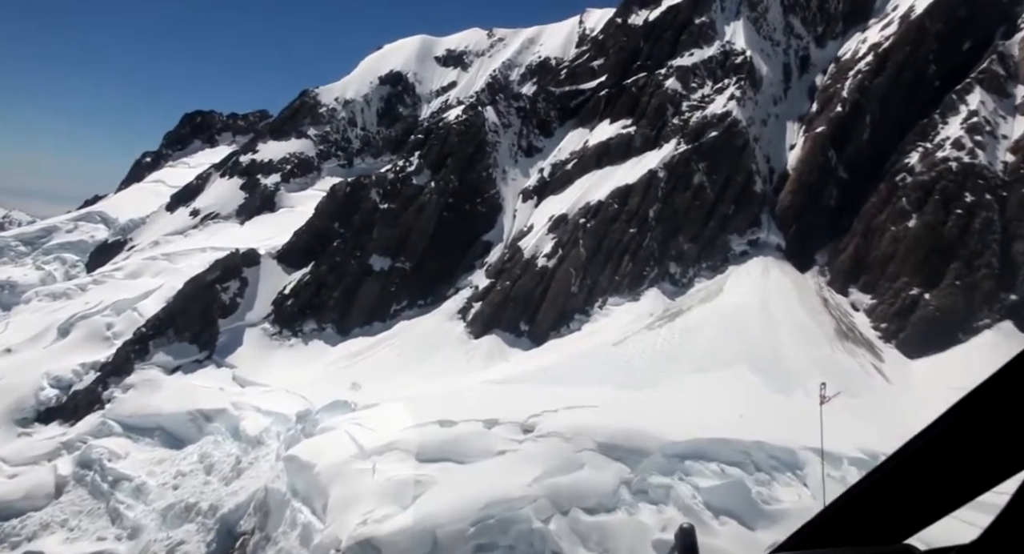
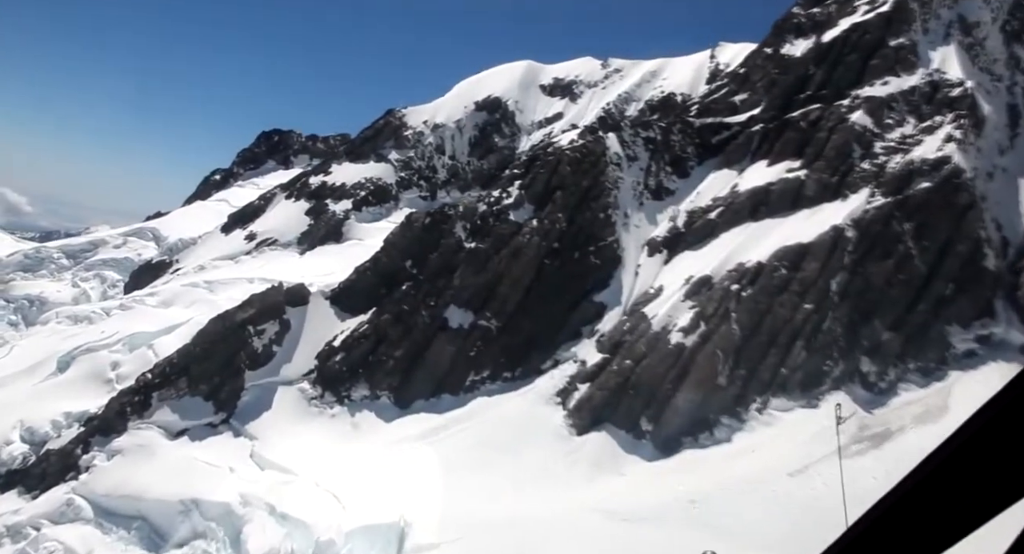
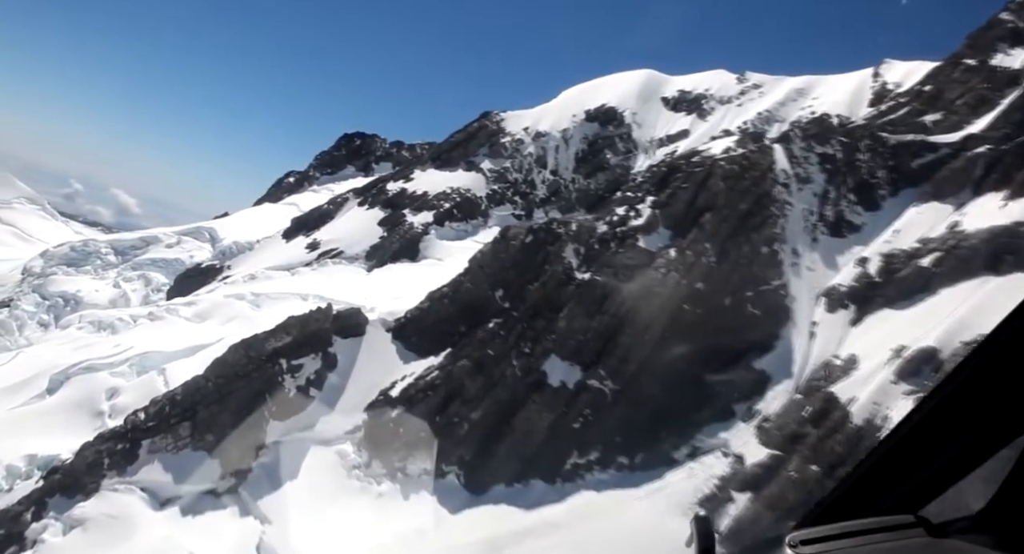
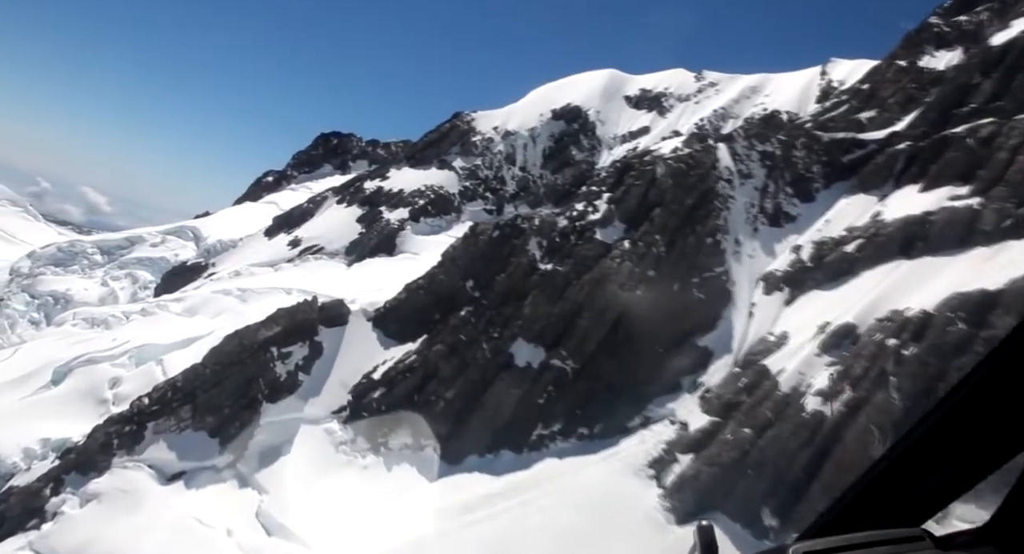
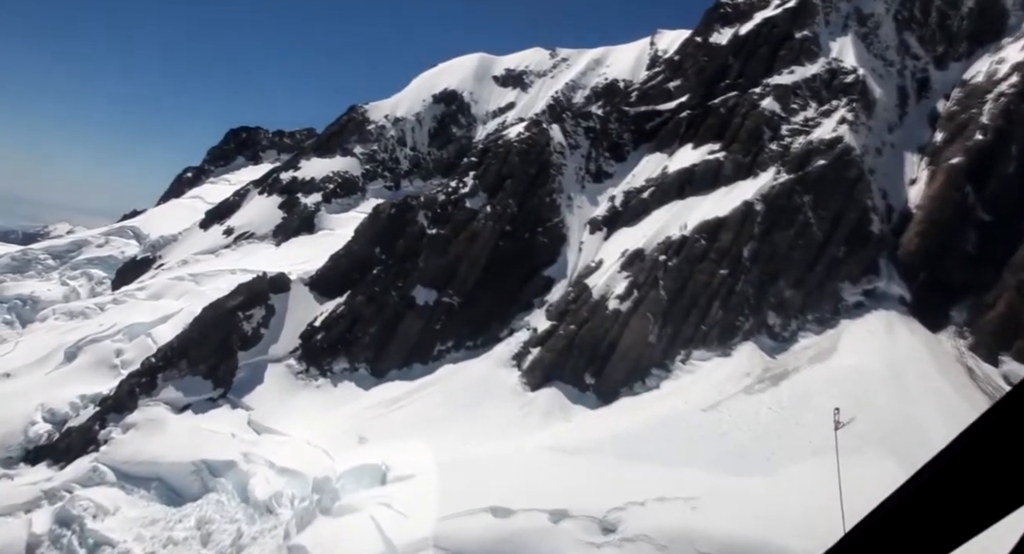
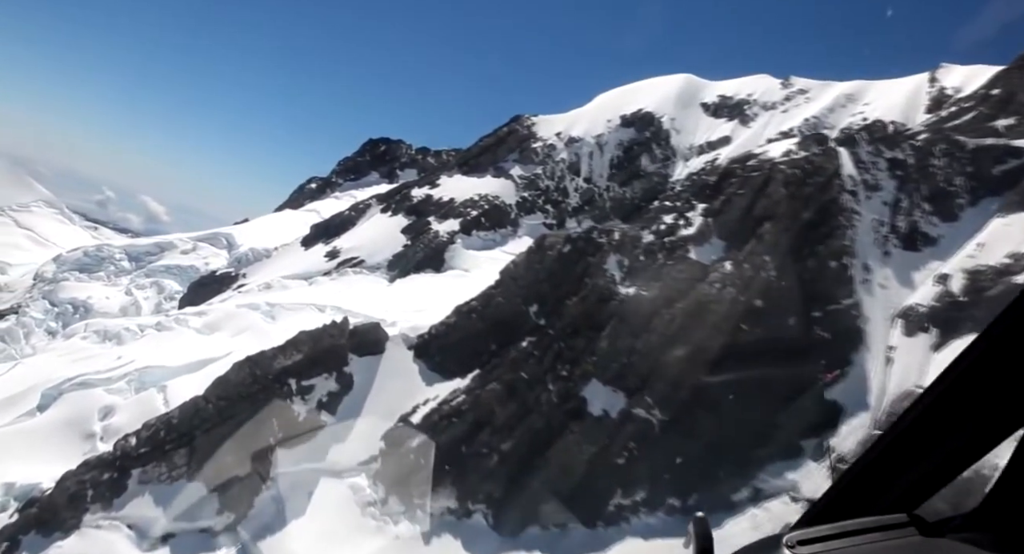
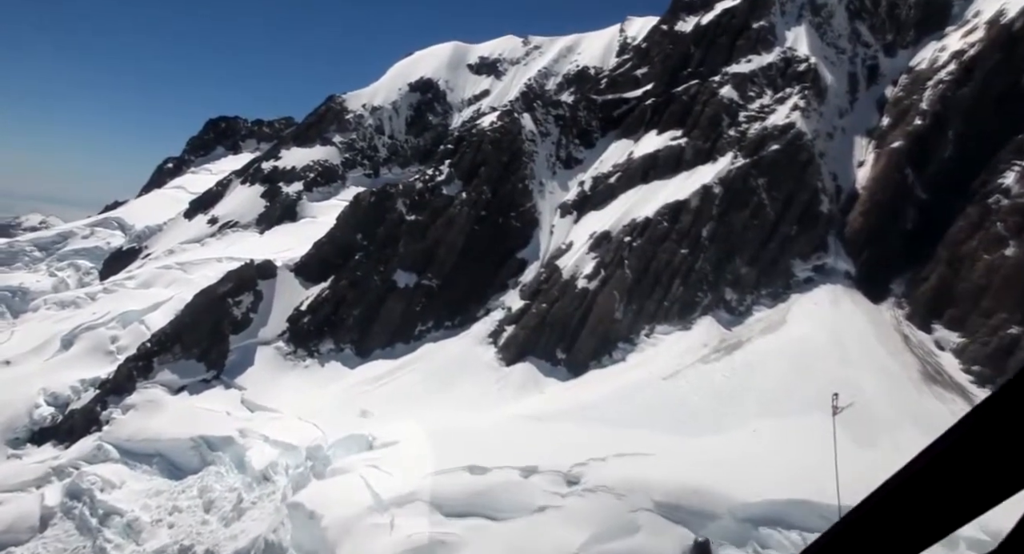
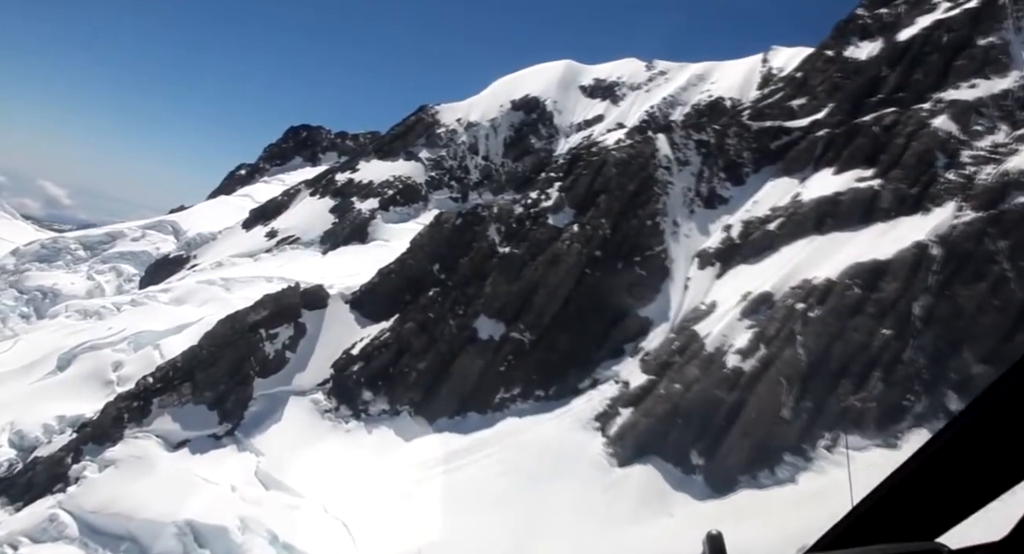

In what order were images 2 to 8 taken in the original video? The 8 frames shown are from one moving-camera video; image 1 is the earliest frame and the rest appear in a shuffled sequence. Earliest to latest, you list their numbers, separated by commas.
7, 5, 2, 8, 4, 3, 6
